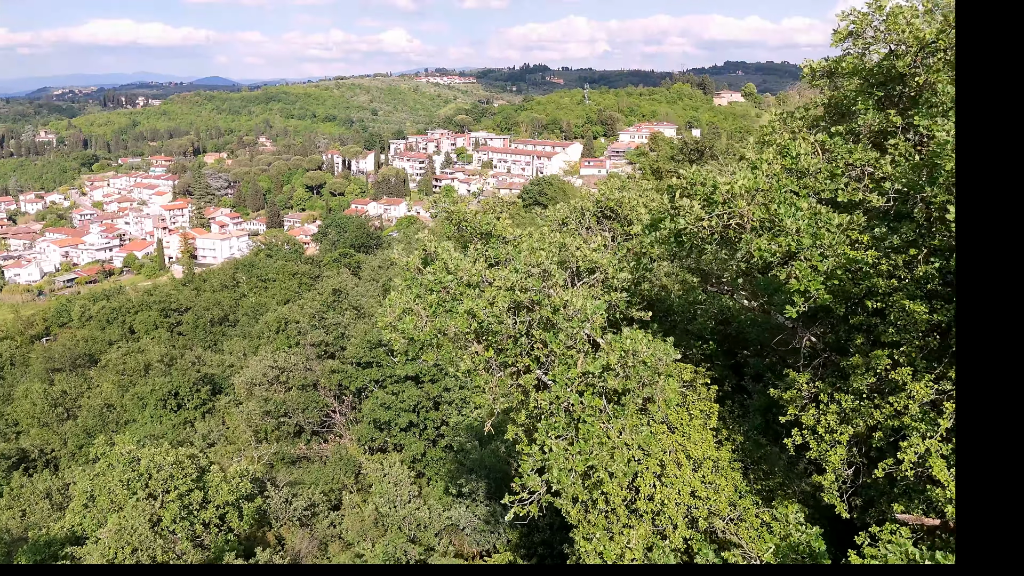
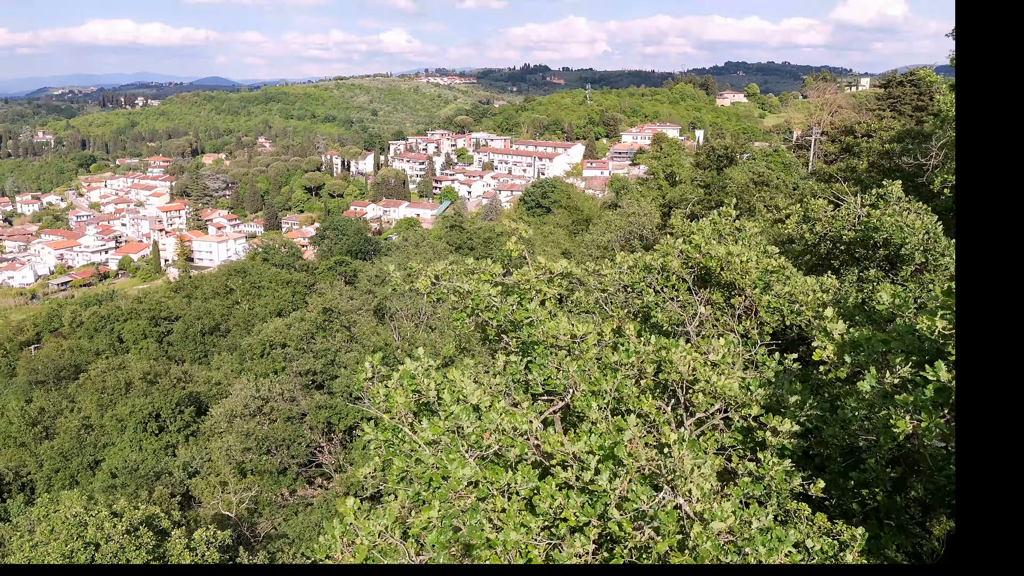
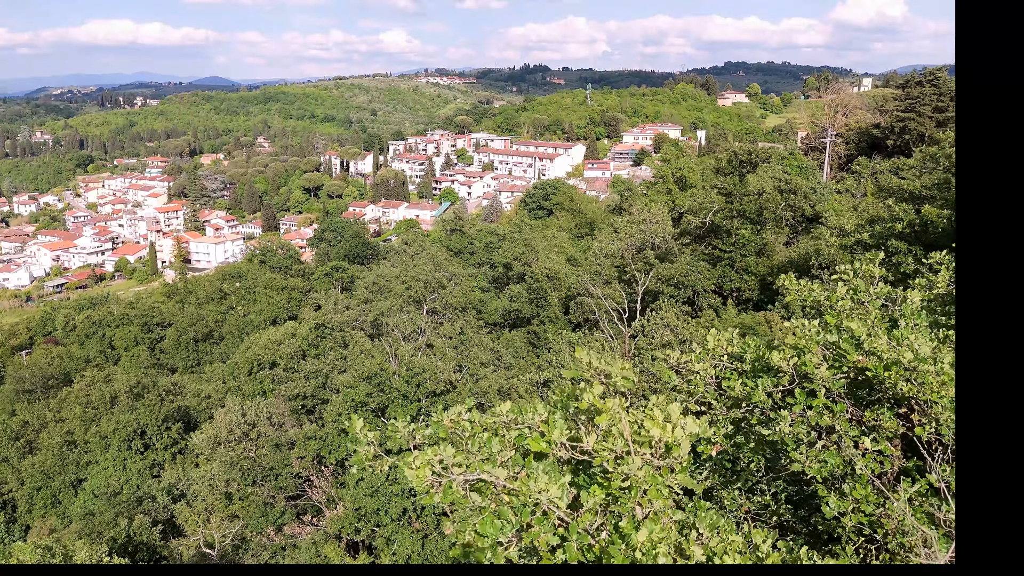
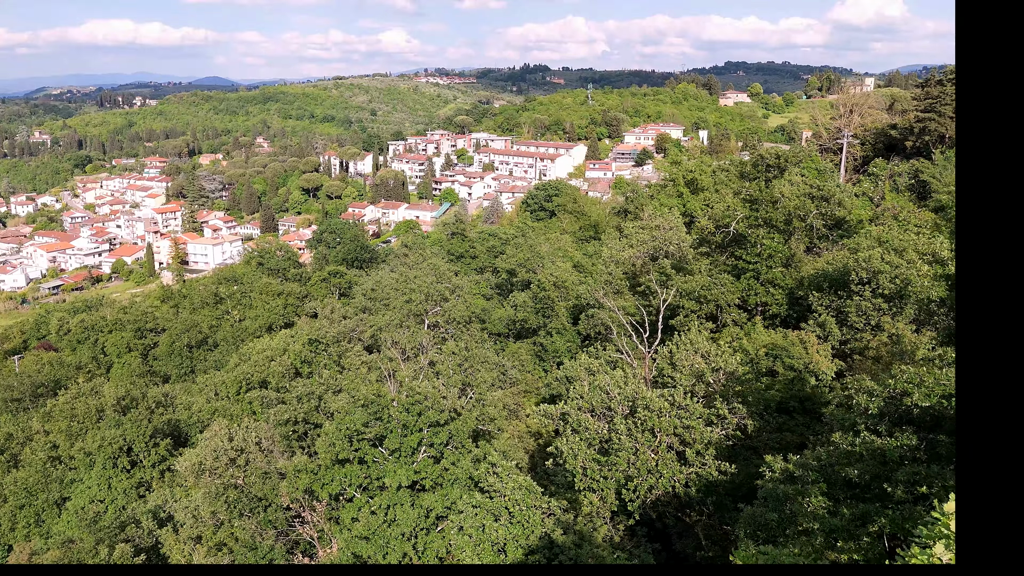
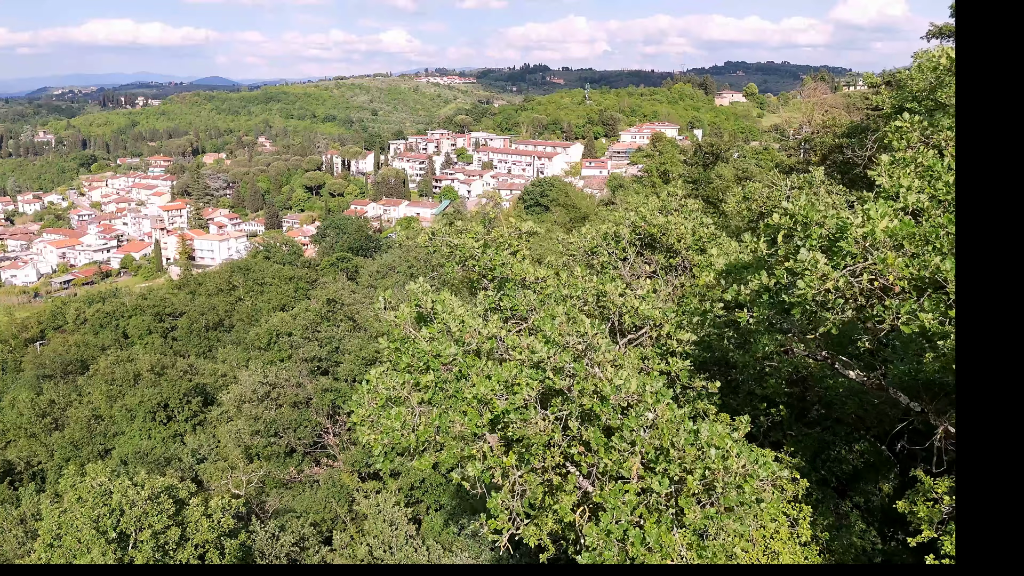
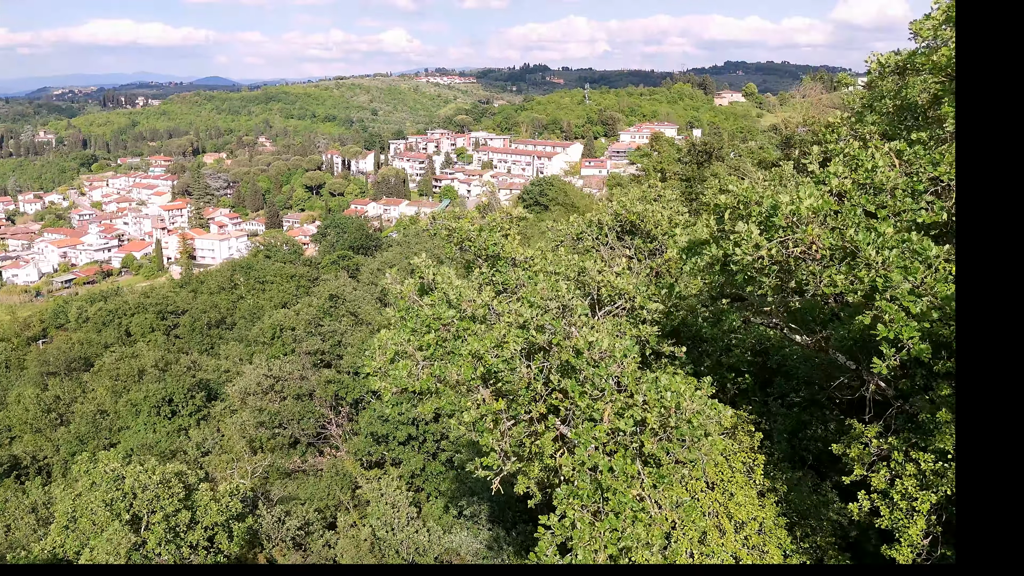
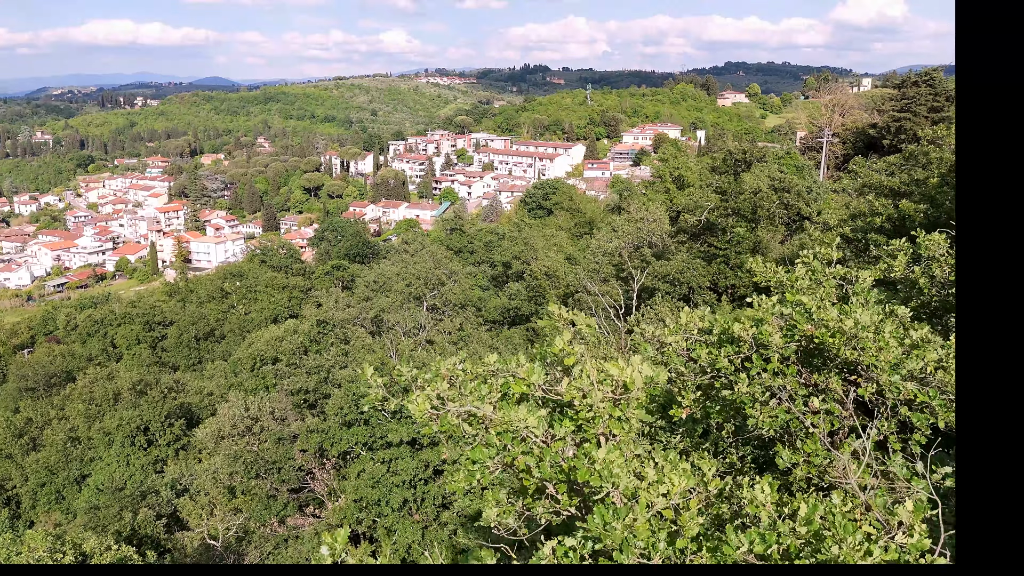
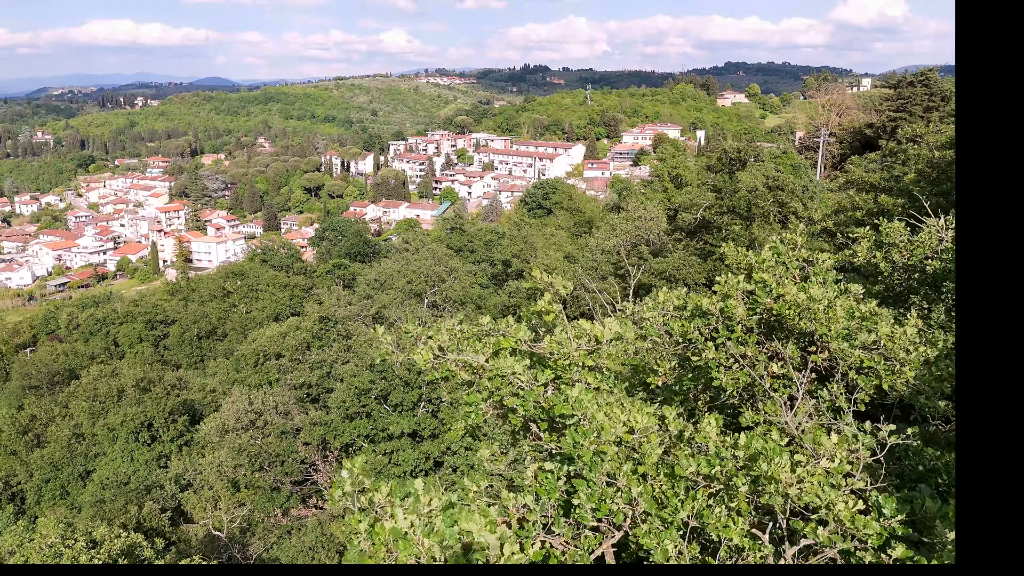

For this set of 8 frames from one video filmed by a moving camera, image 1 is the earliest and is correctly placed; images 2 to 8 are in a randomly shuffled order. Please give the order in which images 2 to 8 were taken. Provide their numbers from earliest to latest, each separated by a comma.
6, 5, 2, 8, 7, 3, 4
